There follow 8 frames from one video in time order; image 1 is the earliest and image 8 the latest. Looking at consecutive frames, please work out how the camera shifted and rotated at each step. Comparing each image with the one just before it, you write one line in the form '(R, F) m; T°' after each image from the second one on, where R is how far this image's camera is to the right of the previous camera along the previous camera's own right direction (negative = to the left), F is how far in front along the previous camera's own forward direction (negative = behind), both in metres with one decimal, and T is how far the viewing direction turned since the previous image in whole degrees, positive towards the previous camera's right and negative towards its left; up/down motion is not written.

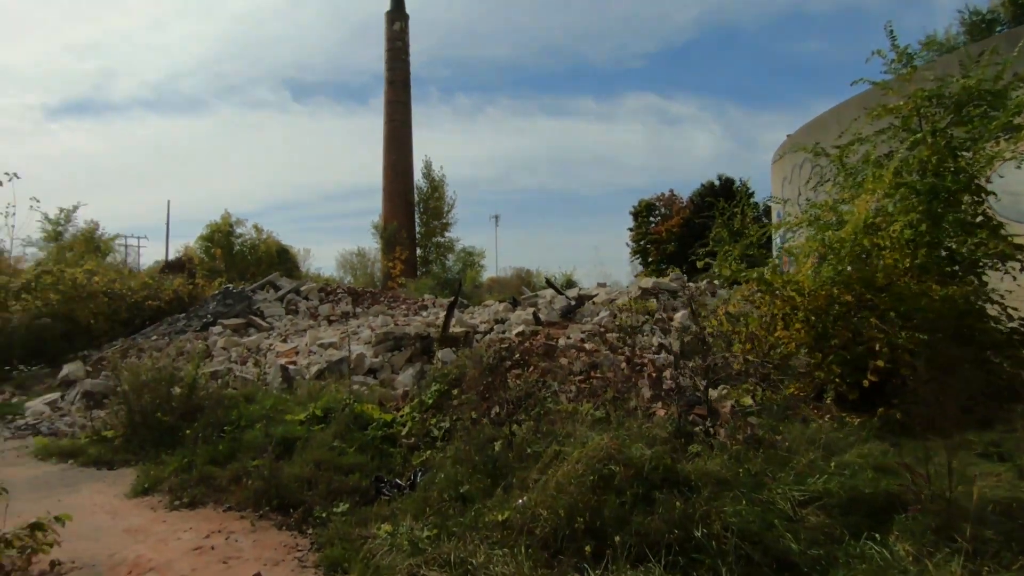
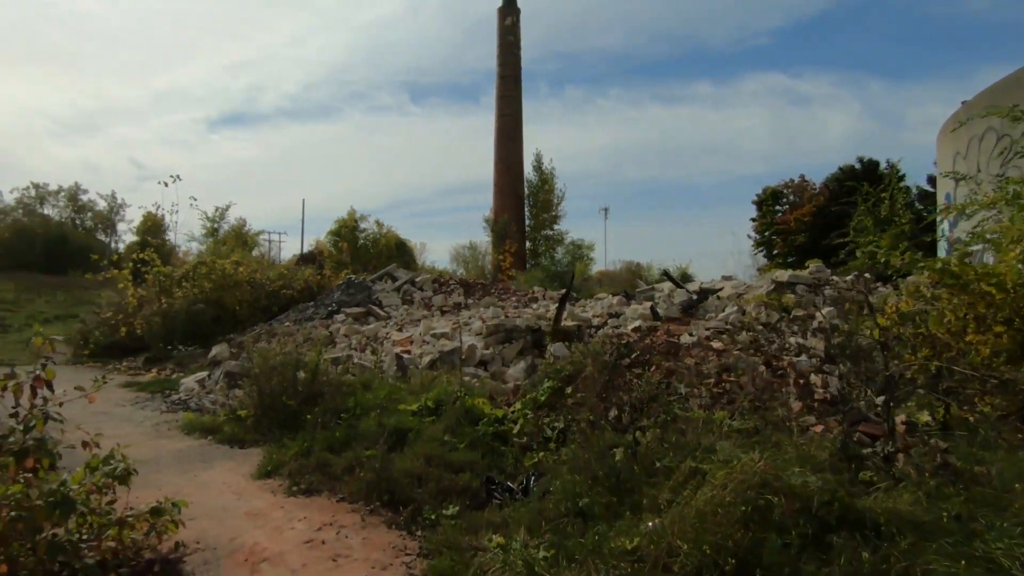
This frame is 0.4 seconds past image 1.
(-0.1, +0.4) m; -11°
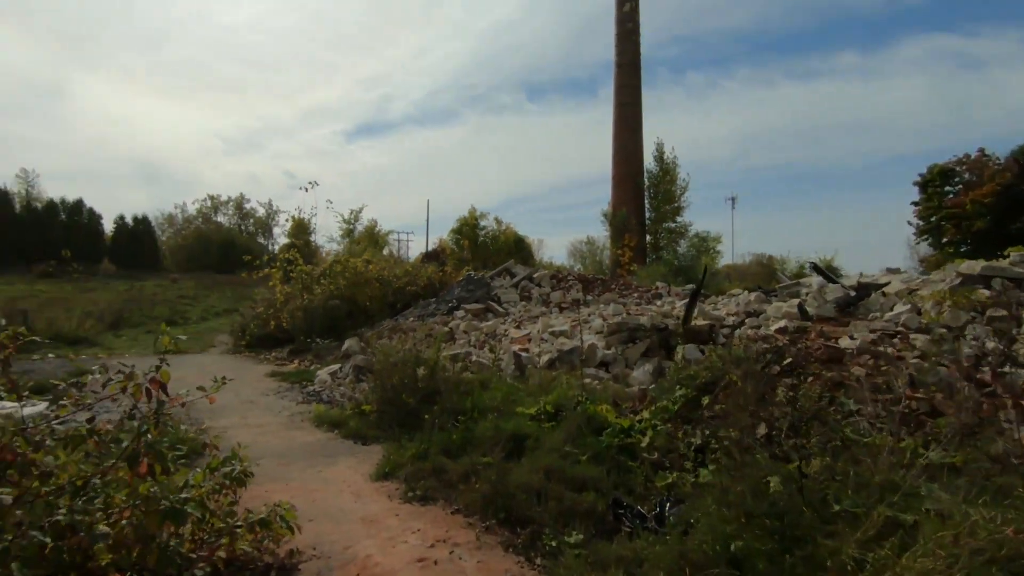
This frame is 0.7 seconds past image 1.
(-0.1, +0.4) m; -12°
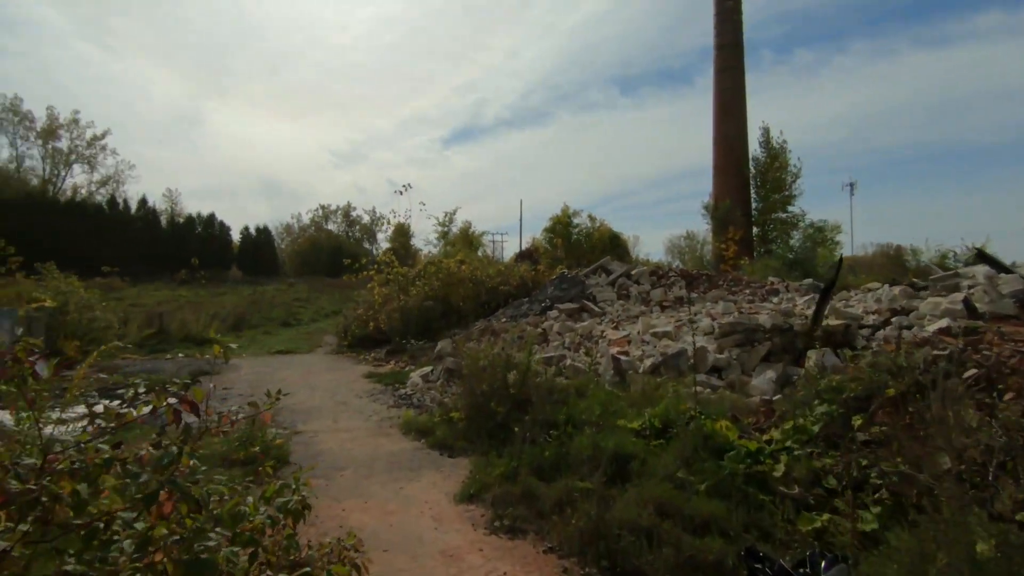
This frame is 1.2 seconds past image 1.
(0.0, +0.6) m; -10°
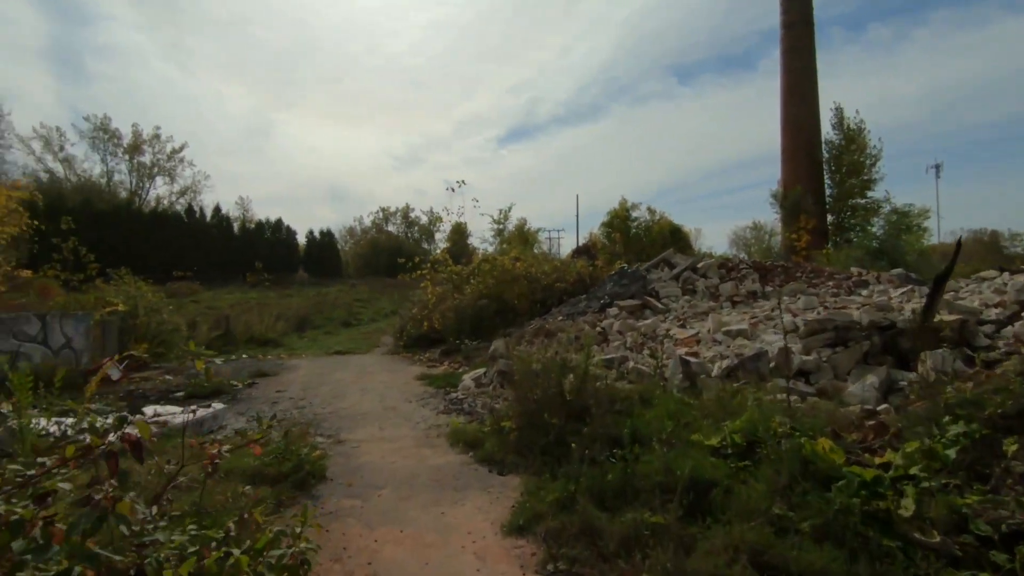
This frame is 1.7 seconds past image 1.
(0.0, +0.6) m; -6°
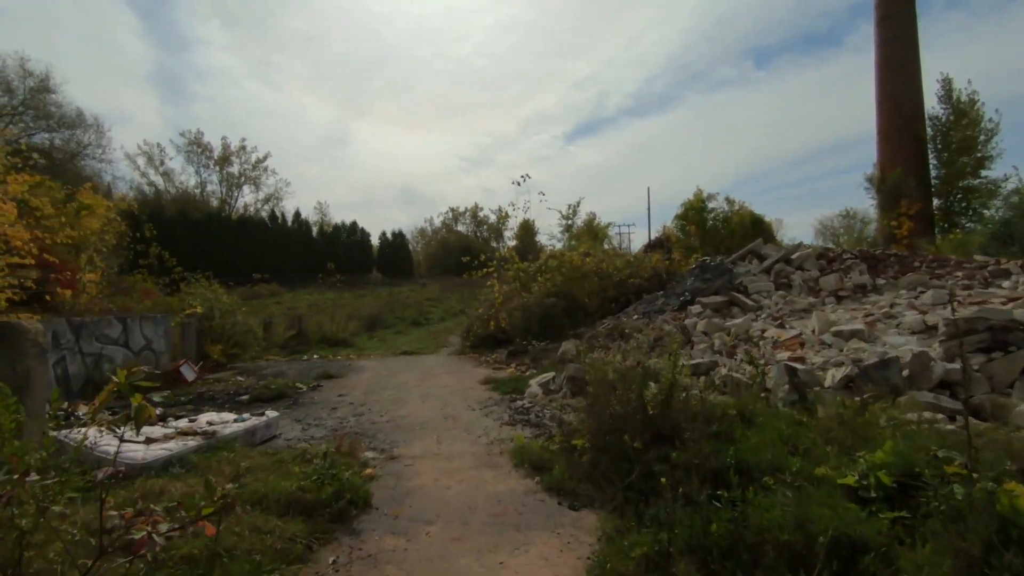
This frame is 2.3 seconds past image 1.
(0.0, +0.8) m; -7°
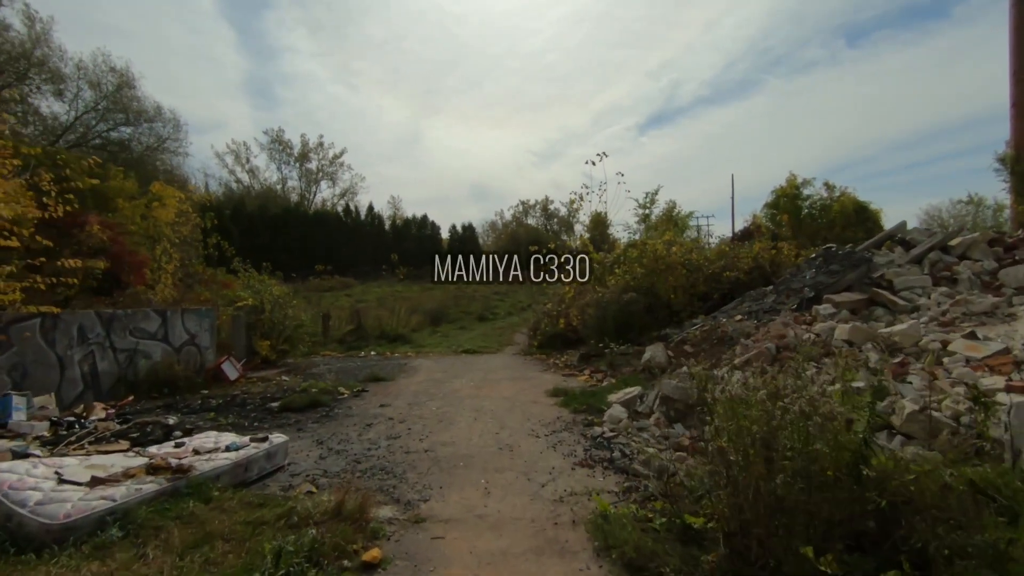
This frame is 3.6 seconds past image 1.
(-0.1, +1.7) m; -7°
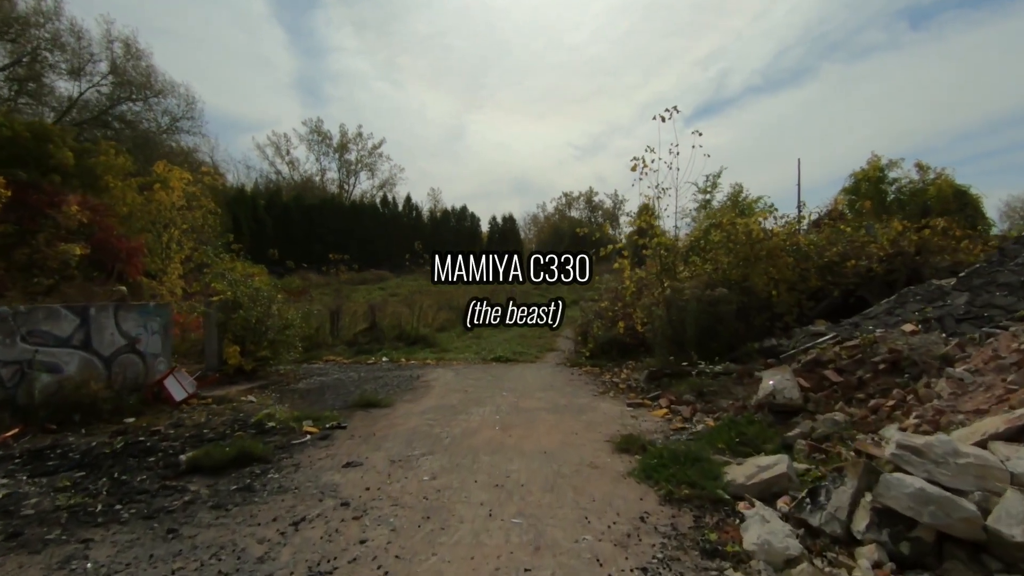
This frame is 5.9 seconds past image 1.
(0.0, +3.1) m; -4°
